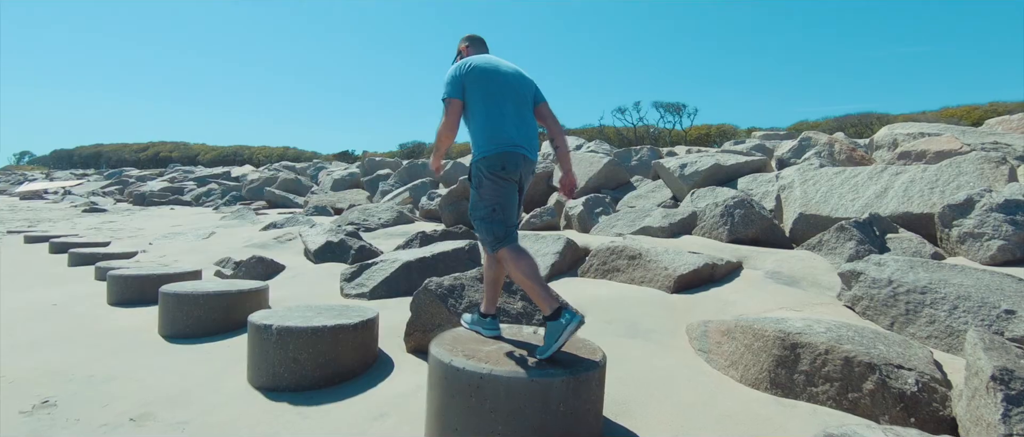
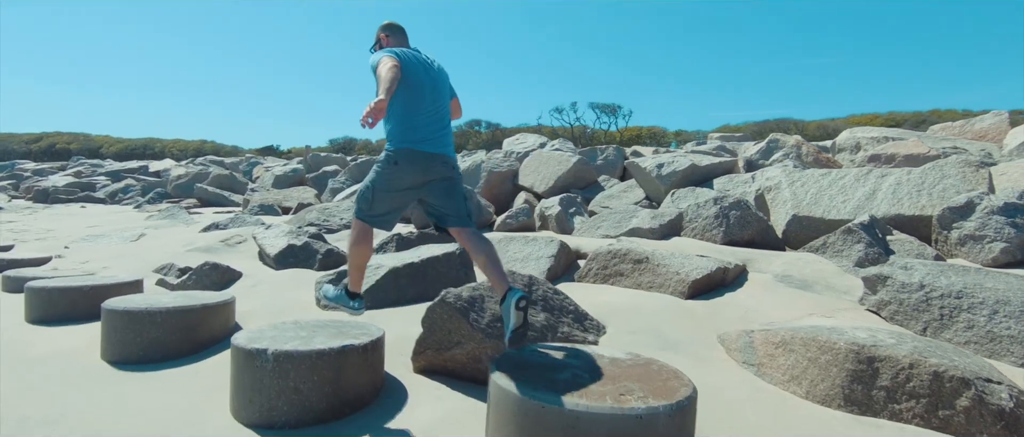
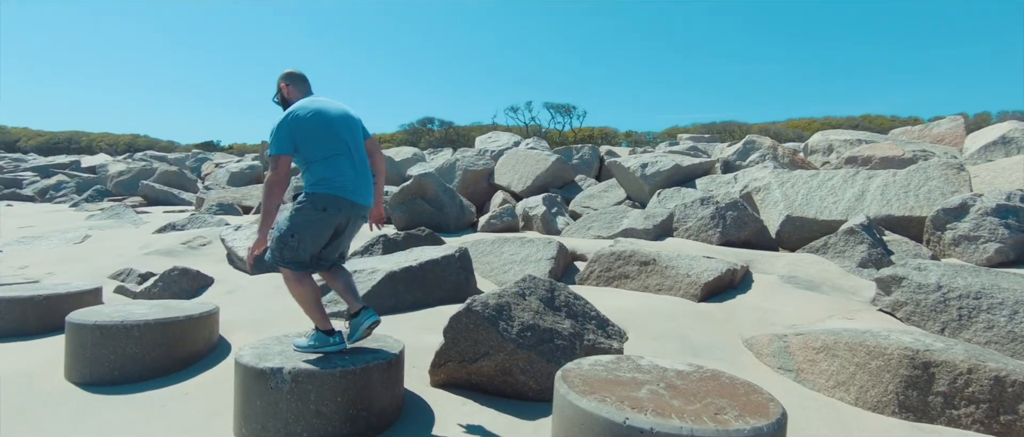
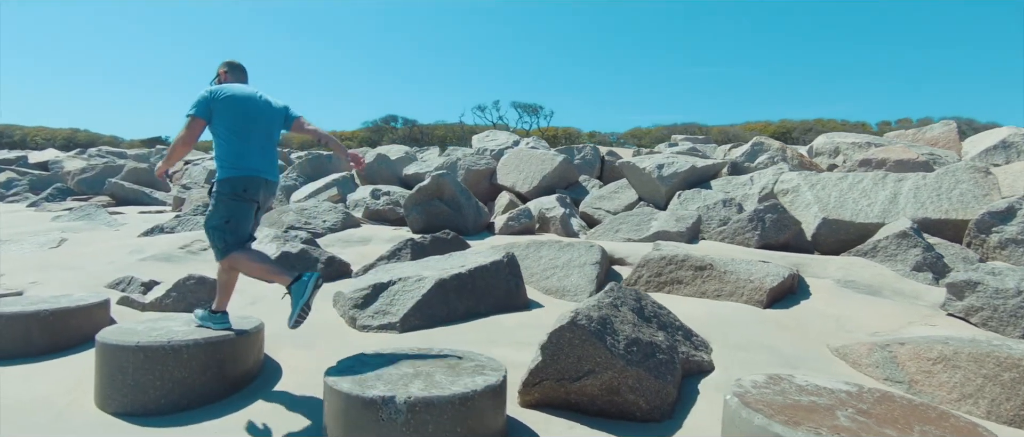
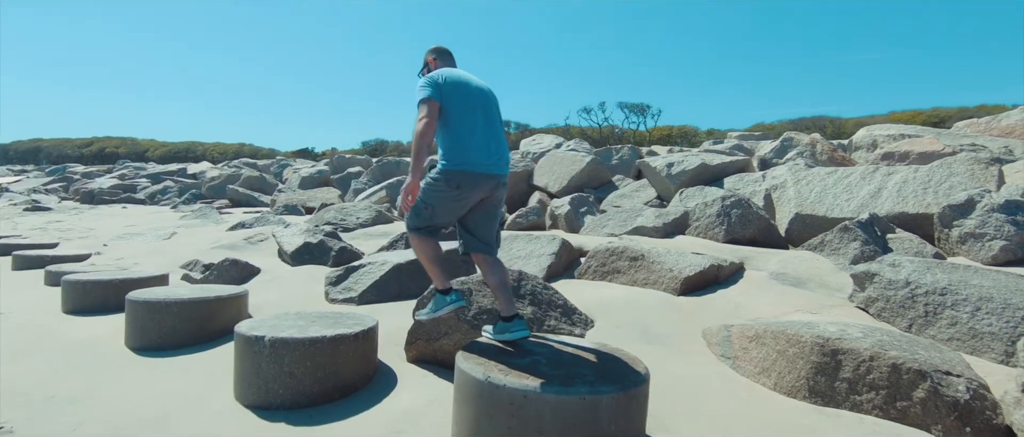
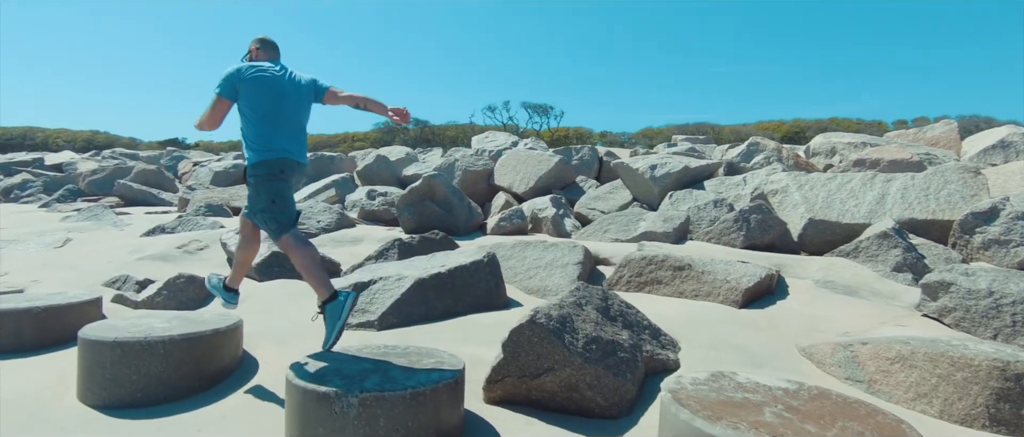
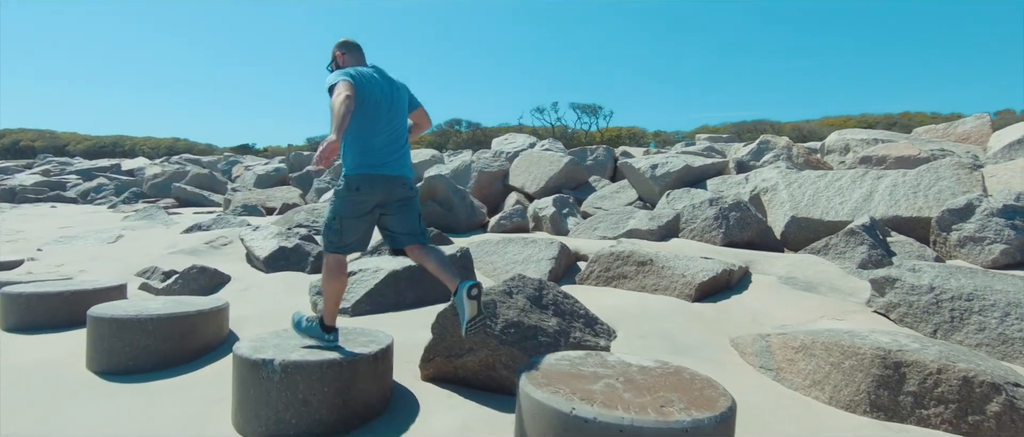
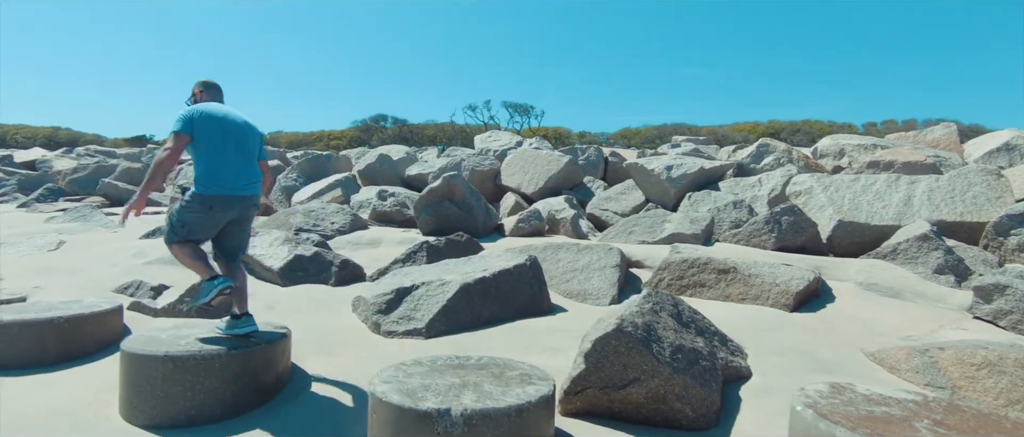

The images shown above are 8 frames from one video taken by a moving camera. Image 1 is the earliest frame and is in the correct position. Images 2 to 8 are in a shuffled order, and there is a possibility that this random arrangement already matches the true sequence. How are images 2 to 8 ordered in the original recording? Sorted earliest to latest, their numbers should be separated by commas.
5, 2, 7, 3, 6, 4, 8
